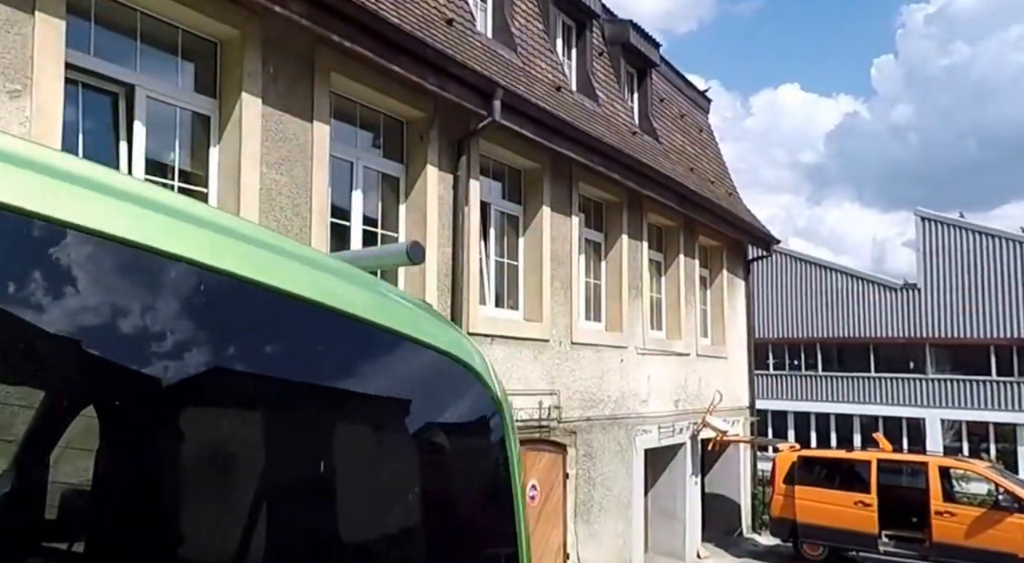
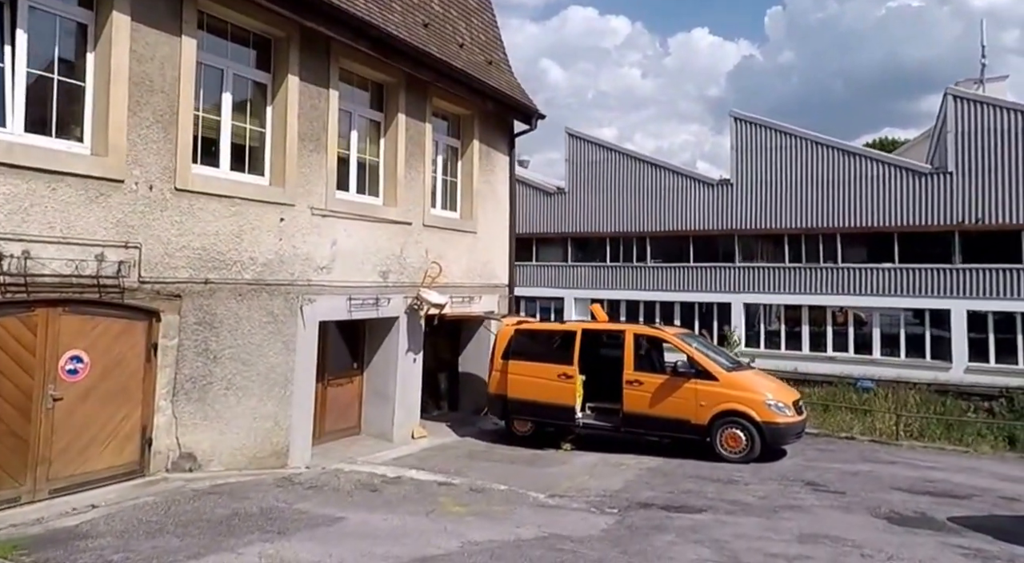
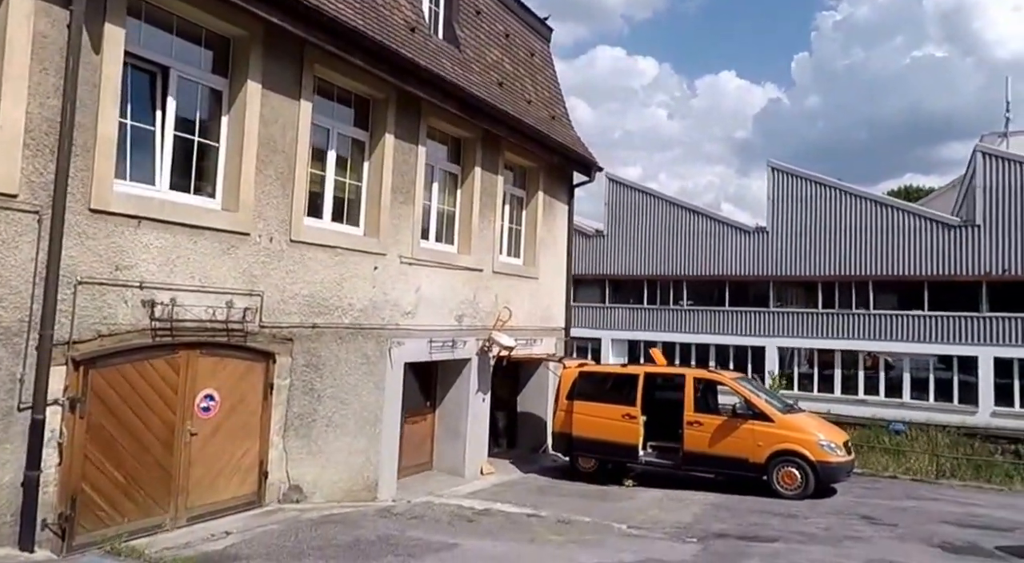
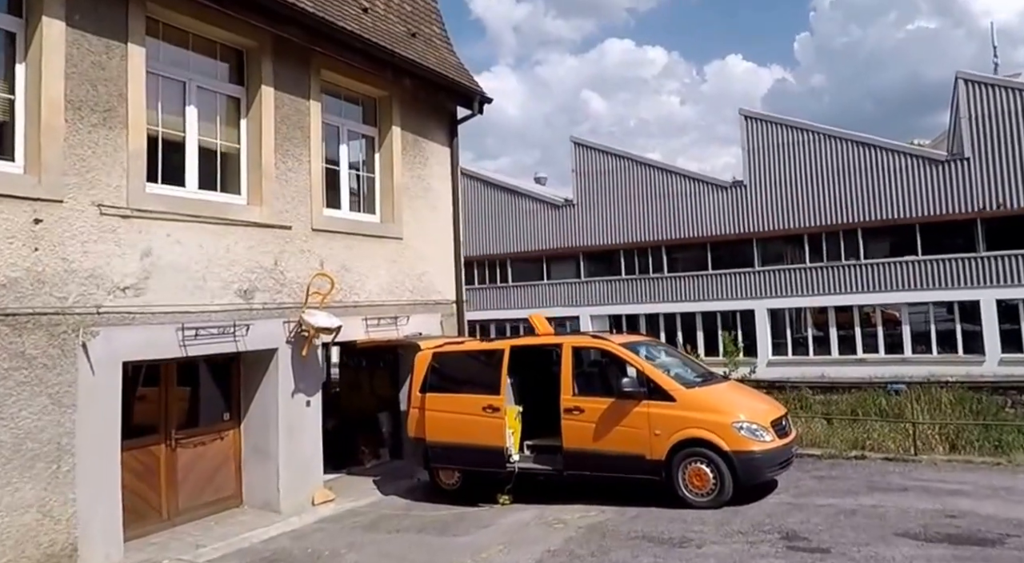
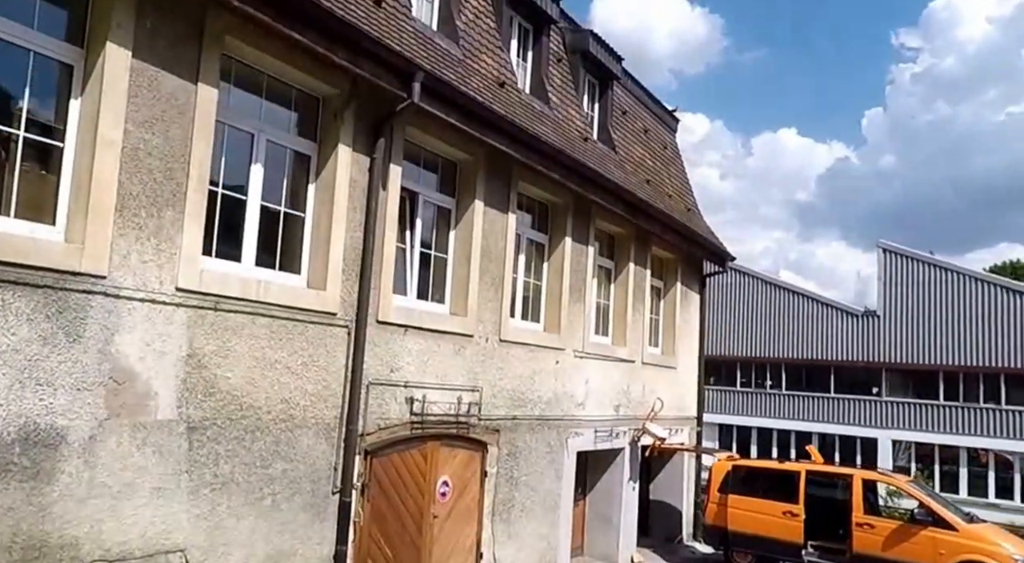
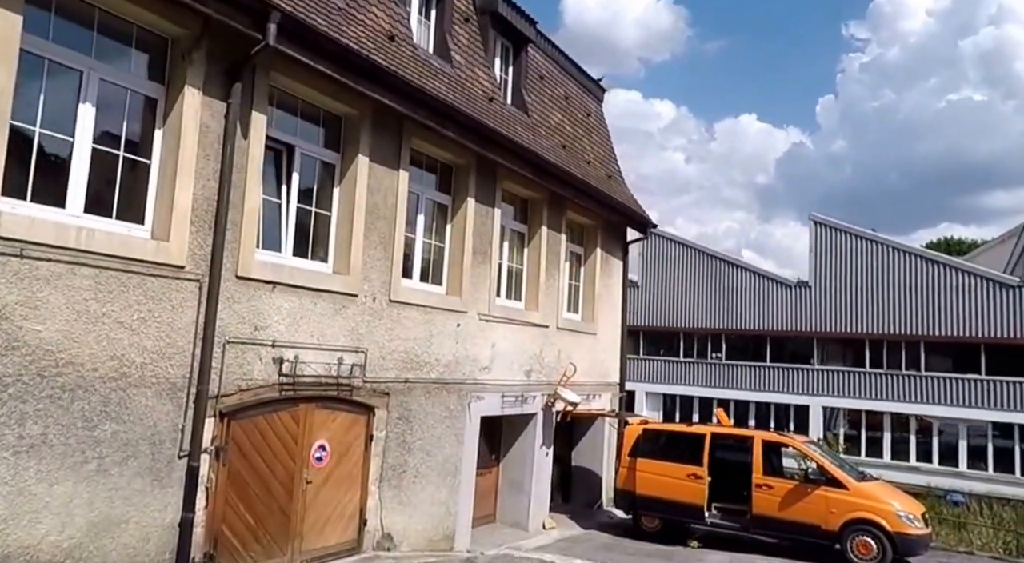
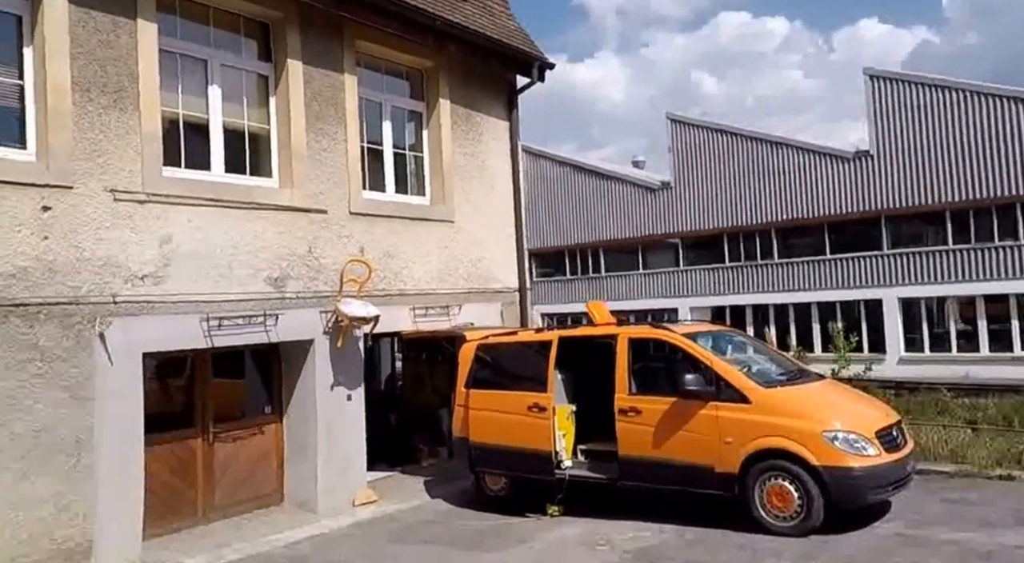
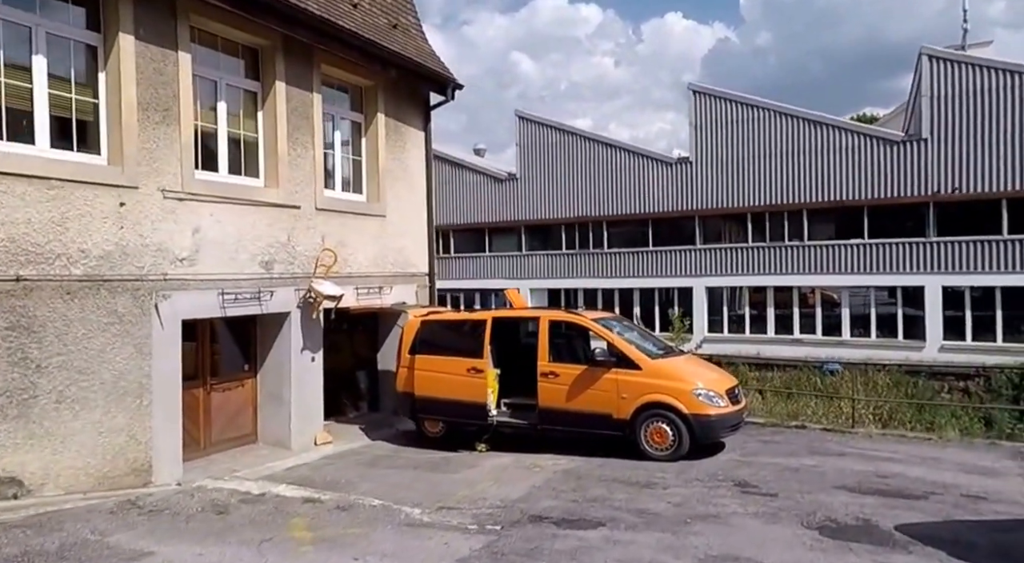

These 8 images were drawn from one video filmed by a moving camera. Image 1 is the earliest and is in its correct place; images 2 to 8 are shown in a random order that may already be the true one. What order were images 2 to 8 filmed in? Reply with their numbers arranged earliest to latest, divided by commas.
5, 6, 3, 2, 8, 4, 7
